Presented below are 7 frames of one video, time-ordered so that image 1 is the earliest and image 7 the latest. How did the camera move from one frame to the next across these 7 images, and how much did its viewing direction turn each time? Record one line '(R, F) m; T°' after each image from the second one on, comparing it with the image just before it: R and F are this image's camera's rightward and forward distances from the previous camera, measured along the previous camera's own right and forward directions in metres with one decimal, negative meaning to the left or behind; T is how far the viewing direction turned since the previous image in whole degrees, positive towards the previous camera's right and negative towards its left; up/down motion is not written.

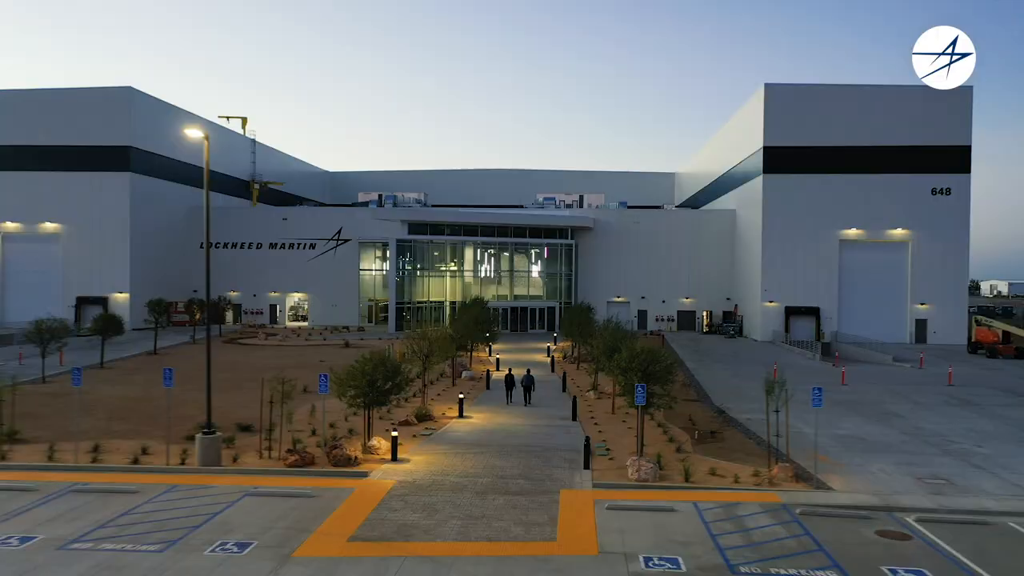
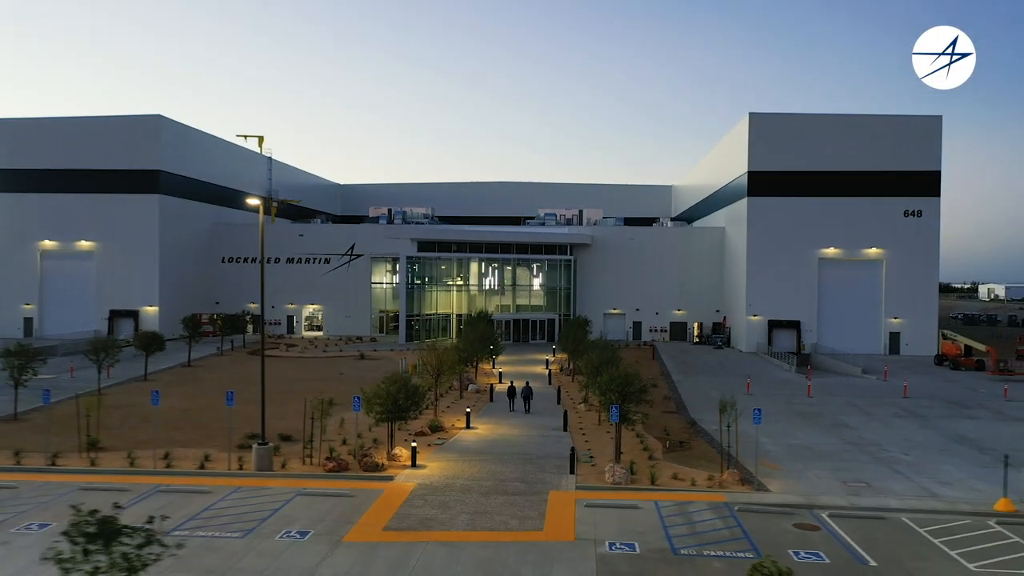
(+0.1, -2.8) m; 0°
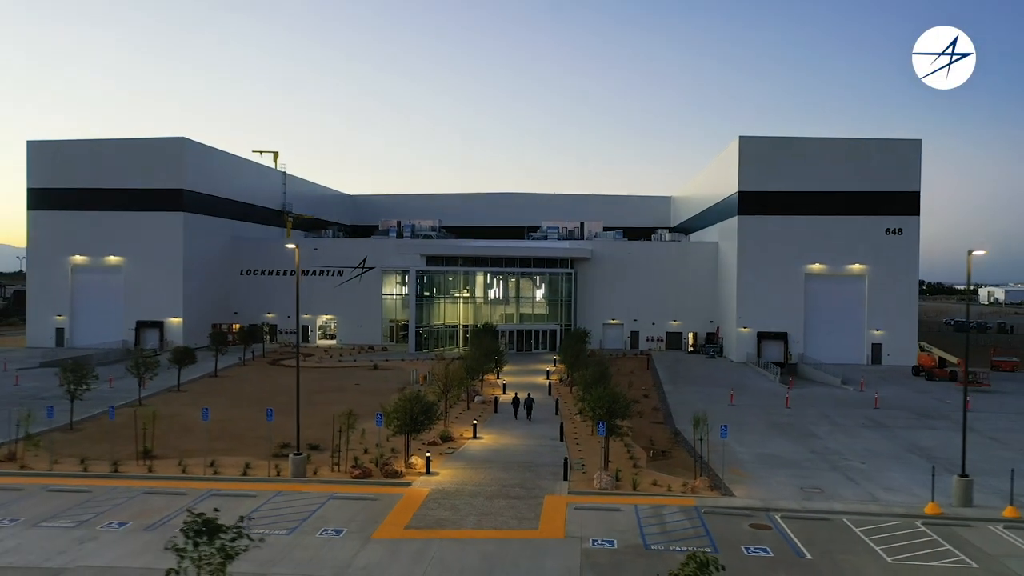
(+0.1, -2.4) m; 0°
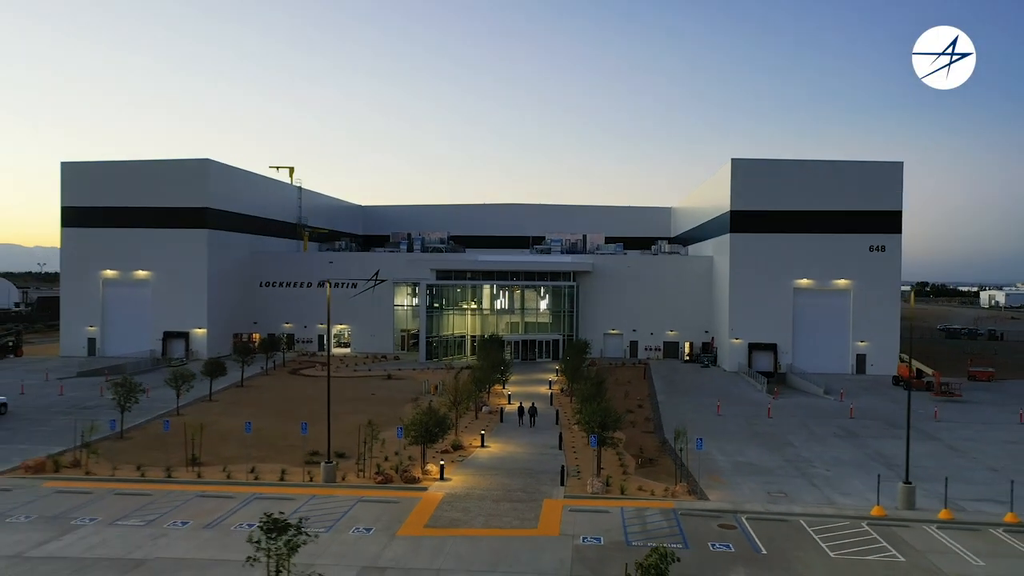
(+0.1, -2.5) m; -1°
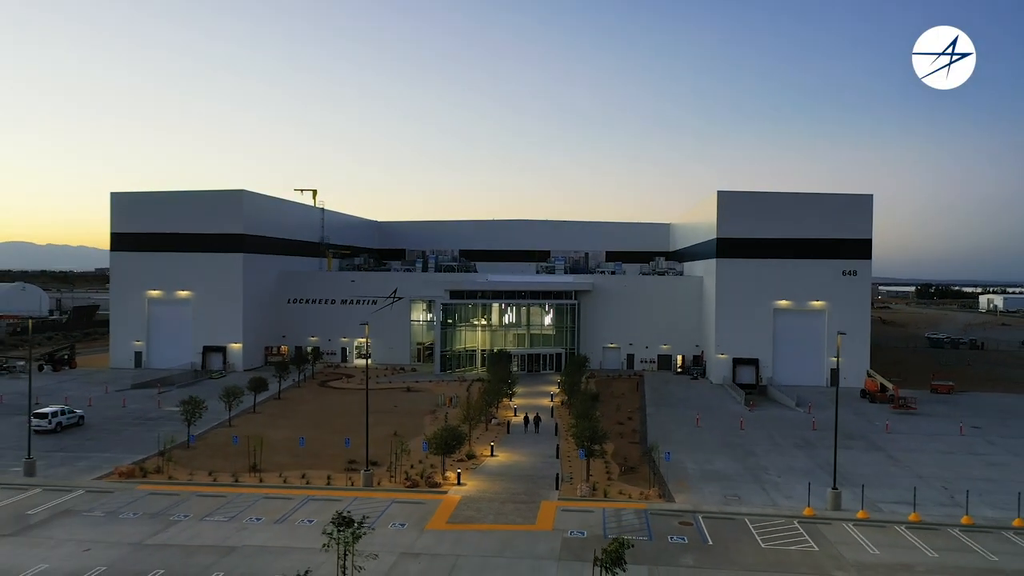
(+0.2, -4.6) m; -1°
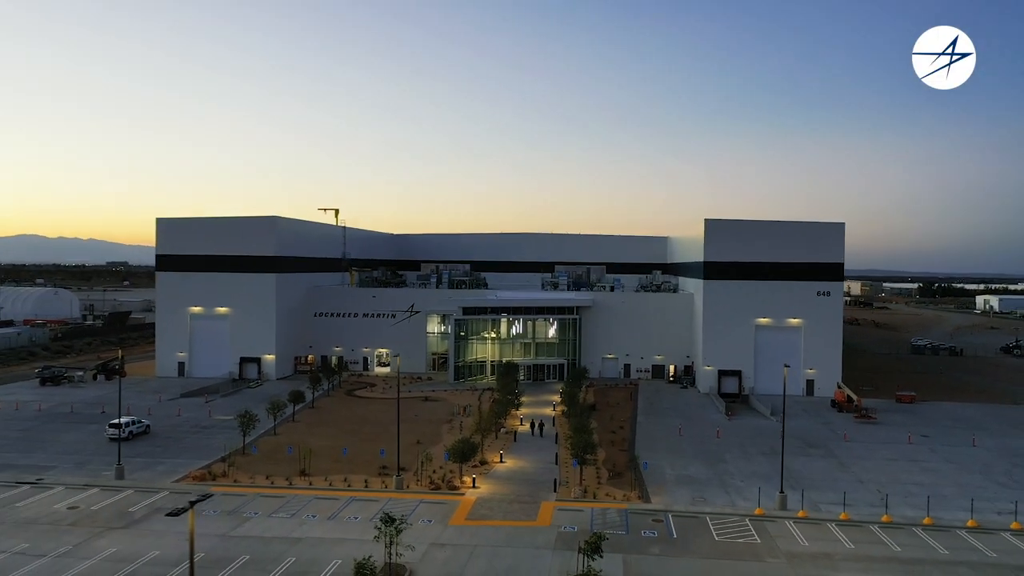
(+0.1, -5.2) m; -1°
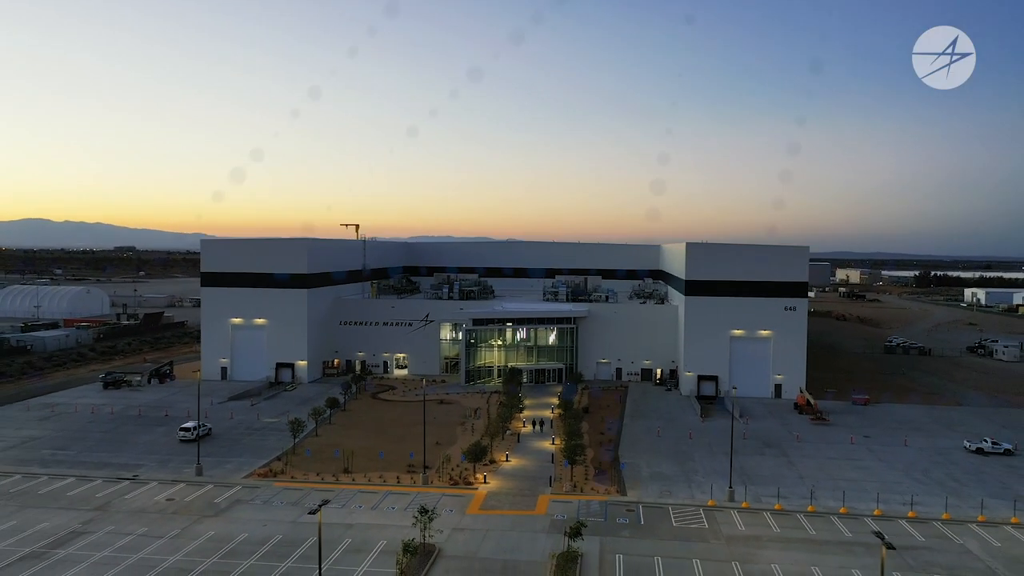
(+0.2, -7.0) m; -1°
